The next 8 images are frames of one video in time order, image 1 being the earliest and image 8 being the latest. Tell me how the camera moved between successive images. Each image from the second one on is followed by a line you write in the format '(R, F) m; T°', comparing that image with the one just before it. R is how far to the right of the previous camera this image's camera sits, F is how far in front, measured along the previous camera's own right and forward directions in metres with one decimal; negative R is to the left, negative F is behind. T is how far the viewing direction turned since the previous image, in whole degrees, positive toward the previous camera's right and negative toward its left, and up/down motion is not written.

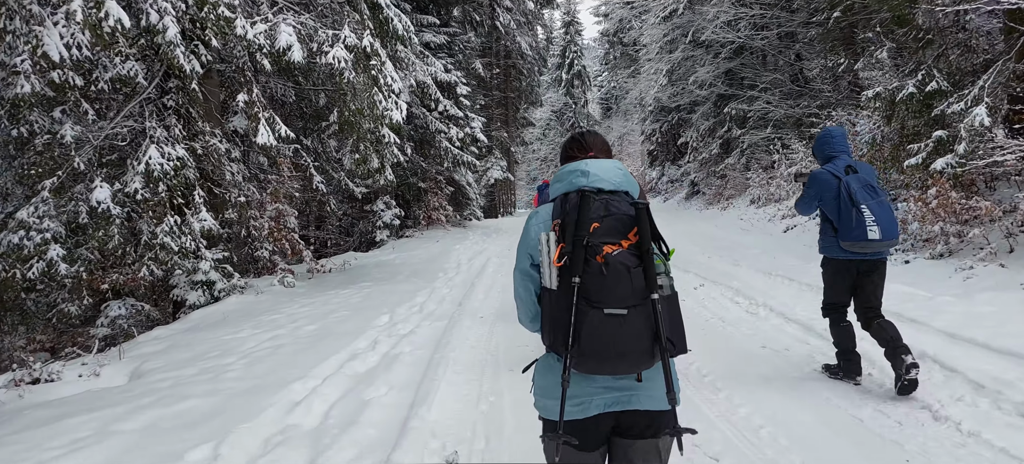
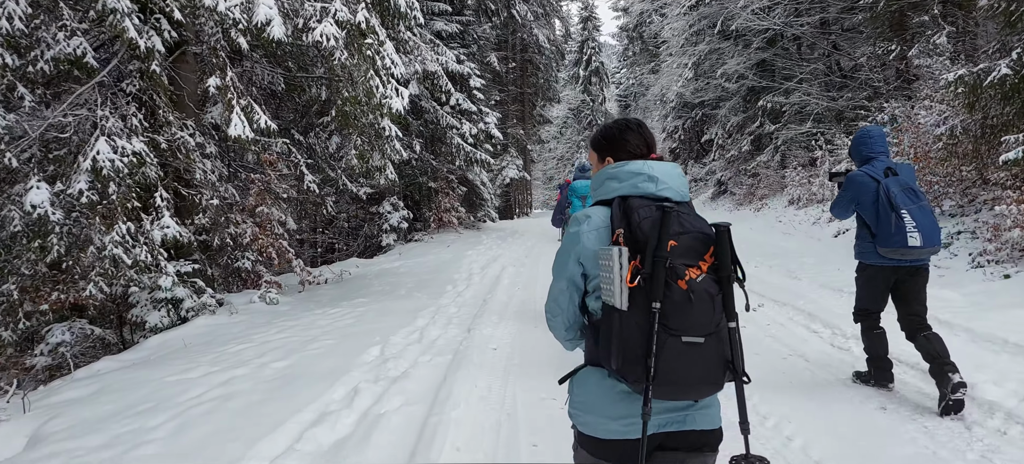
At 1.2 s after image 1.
(0.0, +1.2) m; -2°
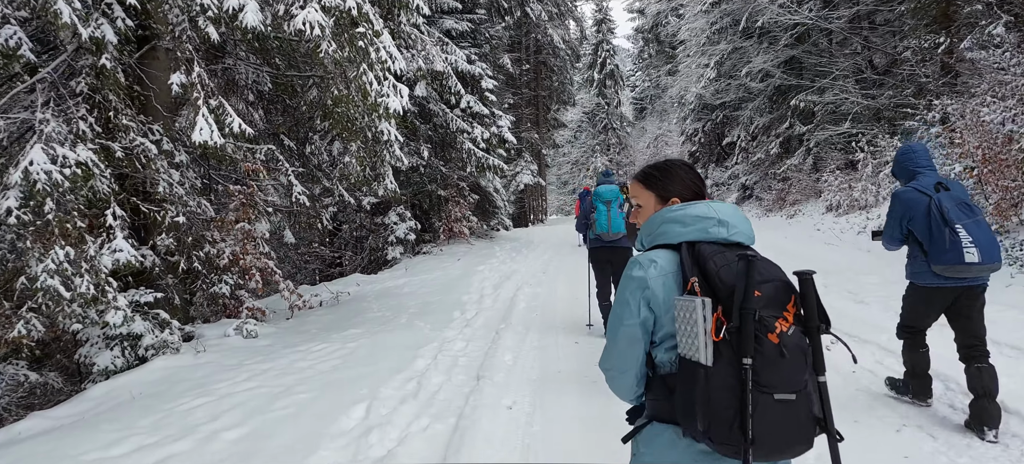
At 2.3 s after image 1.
(0.0, +1.1) m; -1°
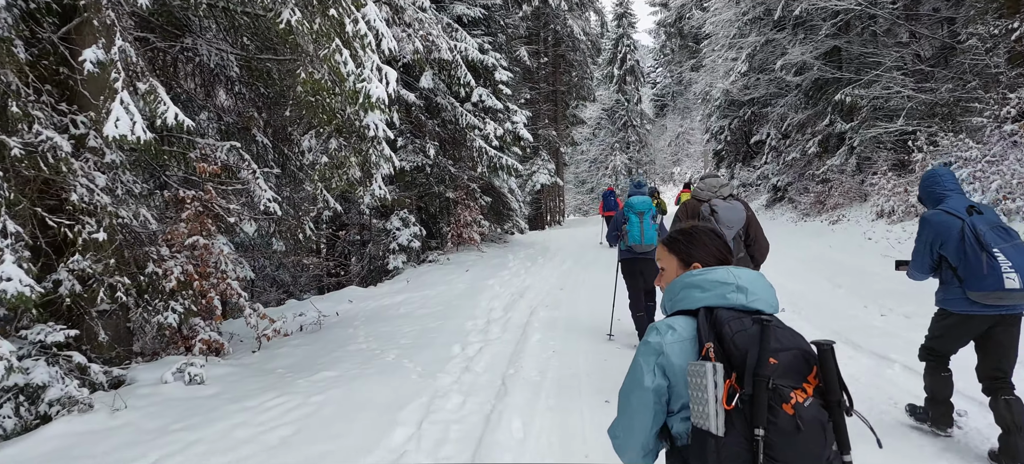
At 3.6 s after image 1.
(0.0, +1.3) m; -2°
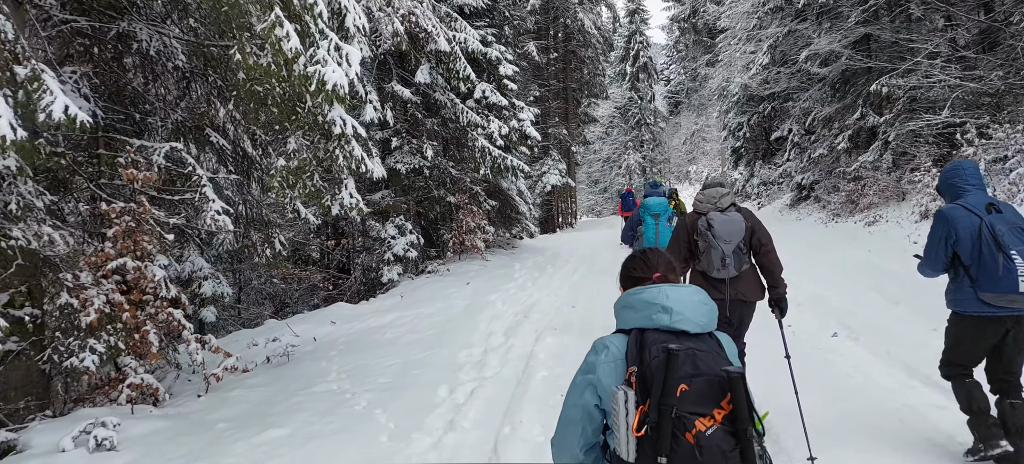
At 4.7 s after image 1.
(+0.1, +1.1) m; -1°
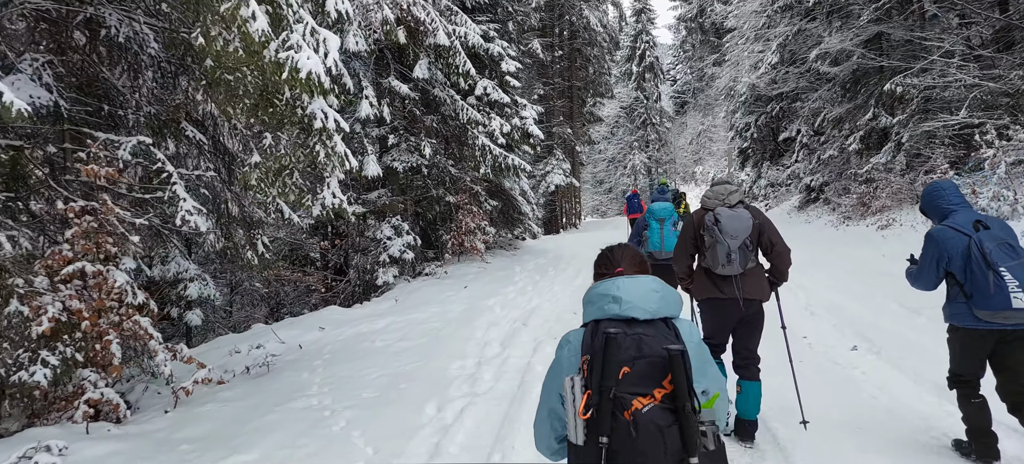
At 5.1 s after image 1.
(+0.1, +0.4) m; 0°
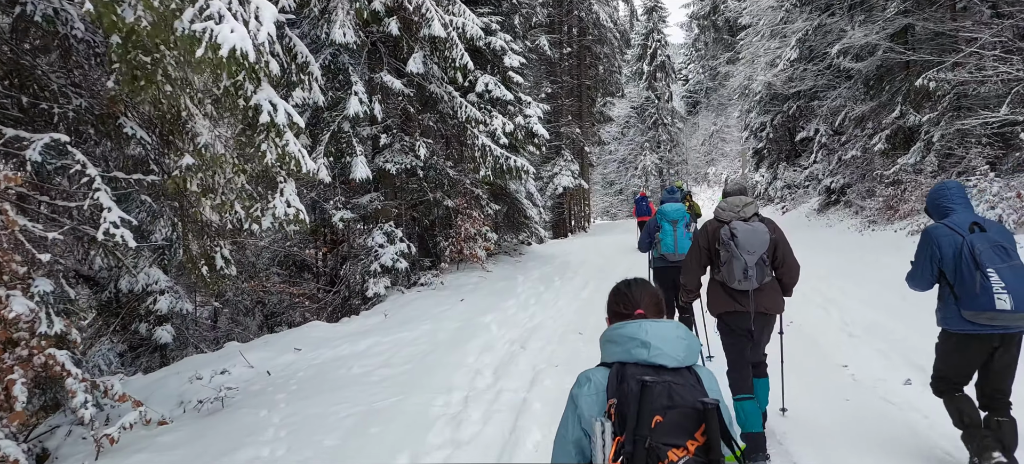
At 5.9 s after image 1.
(+0.1, +0.8) m; -1°
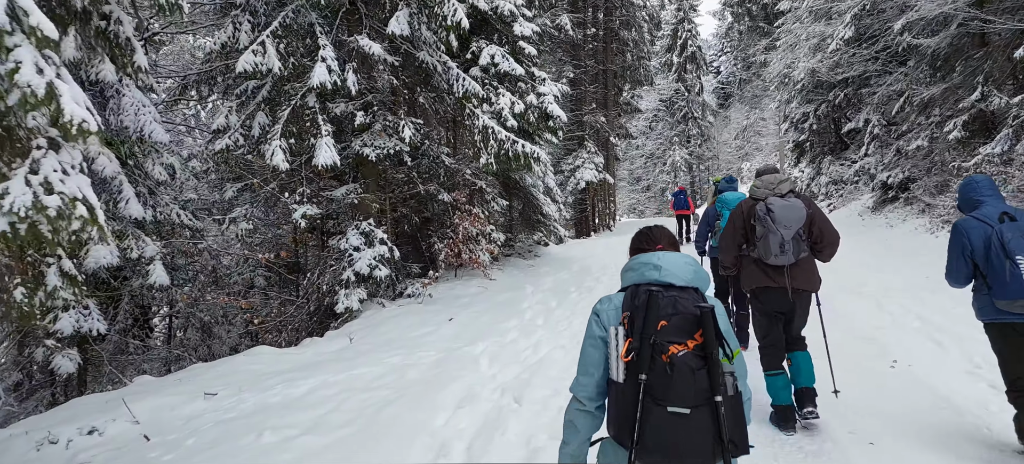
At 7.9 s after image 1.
(+0.3, +1.9) m; -2°
